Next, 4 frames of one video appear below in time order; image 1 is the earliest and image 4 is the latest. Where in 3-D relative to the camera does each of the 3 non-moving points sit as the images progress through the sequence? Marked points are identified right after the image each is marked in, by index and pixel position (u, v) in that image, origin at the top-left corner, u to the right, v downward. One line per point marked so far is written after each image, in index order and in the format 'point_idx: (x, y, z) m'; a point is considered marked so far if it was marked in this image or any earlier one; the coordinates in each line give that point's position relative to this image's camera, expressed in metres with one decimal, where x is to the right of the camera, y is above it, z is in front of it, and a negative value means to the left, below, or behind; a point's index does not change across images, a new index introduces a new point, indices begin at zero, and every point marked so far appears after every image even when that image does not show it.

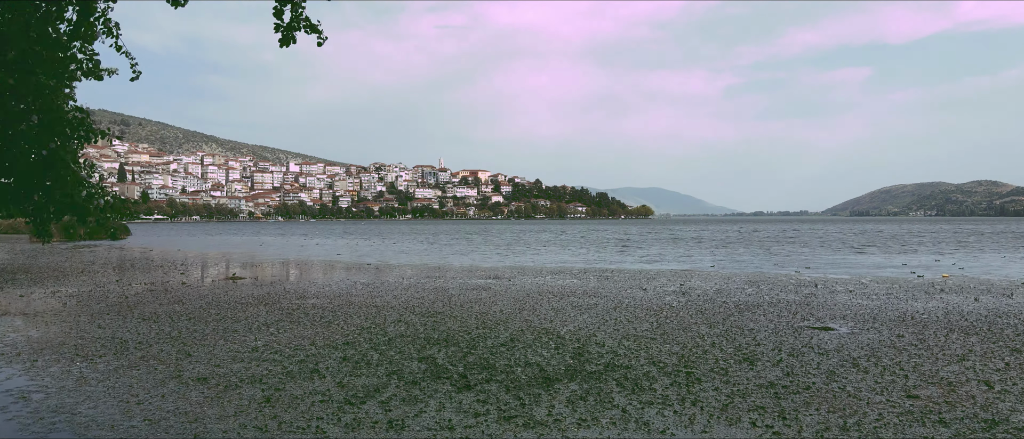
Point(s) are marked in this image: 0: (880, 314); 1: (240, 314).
0: (+5.5, -1.4, +8.9) m
1: (-4.1, -1.4, +8.9) m
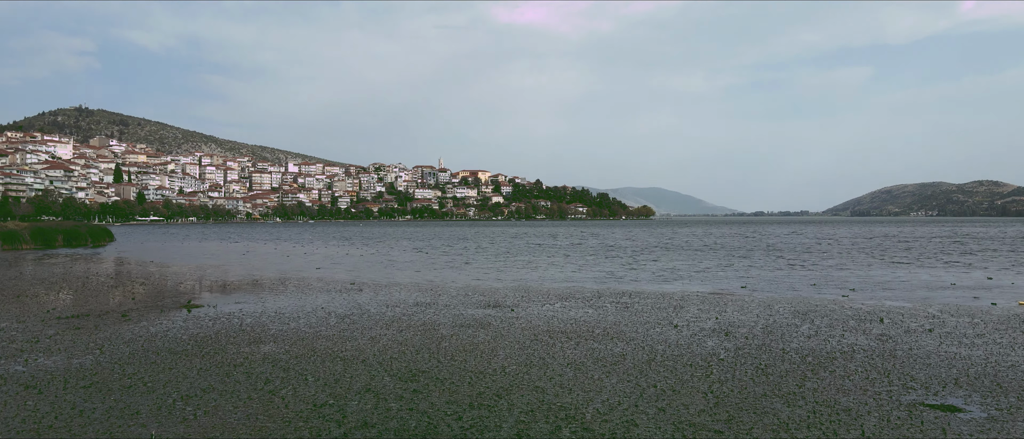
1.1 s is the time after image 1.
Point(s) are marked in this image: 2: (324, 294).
0: (+5.6, -1.8, +6.8) m
1: (-4.0, -1.8, +6.8) m
2: (-4.6, -1.8, +14.6) m
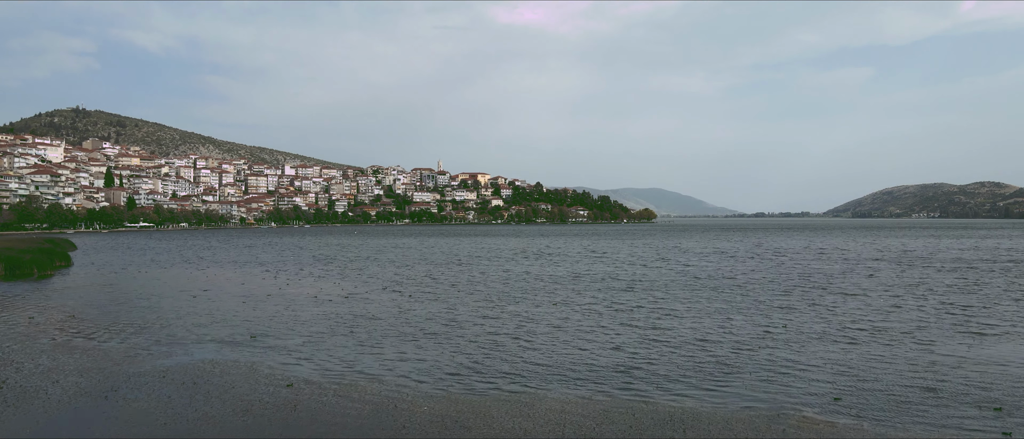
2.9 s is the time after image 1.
0: (+5.5, -3.3, +2.3) m
1: (-4.1, -3.3, +2.3) m
2: (-4.6, -3.4, +10.1) m
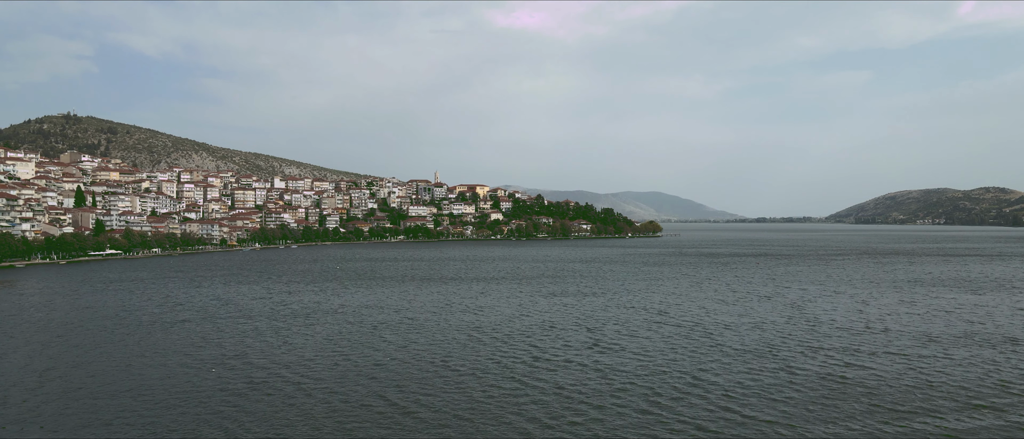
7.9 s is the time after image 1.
0: (+5.1, -9.6, -11.0) m
1: (-4.5, -9.6, -11.0) m
2: (-5.0, -9.7, -3.2) m
